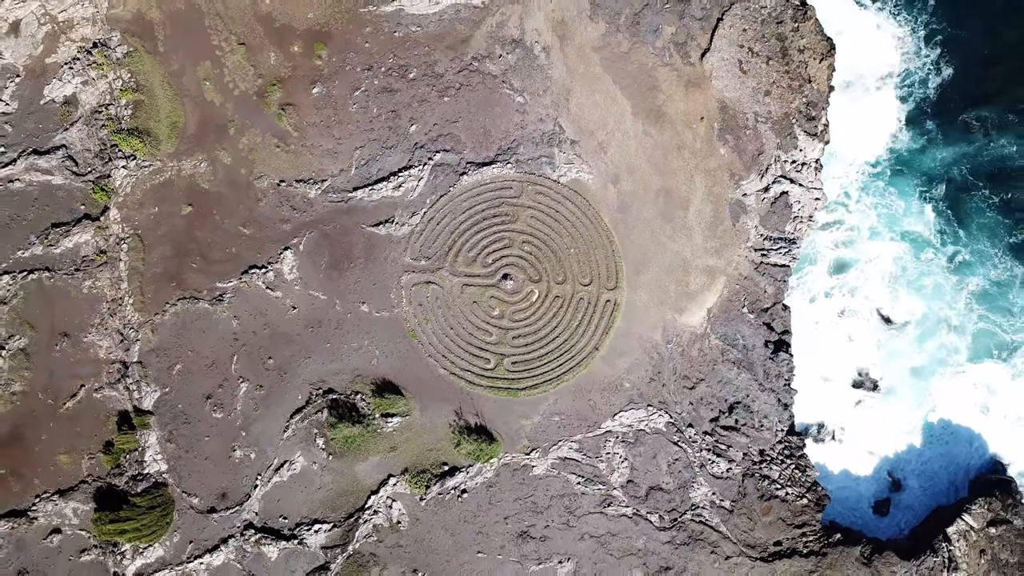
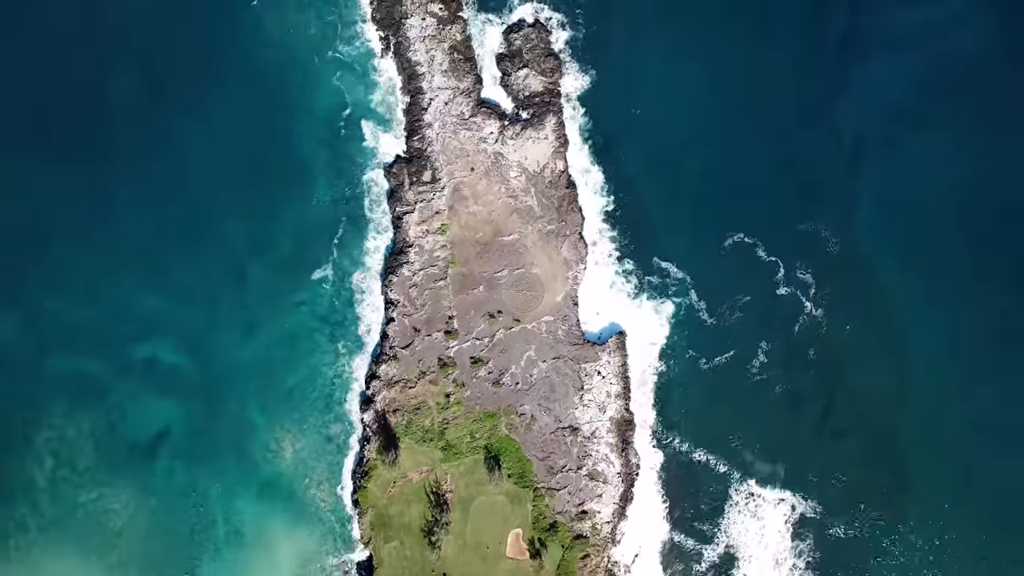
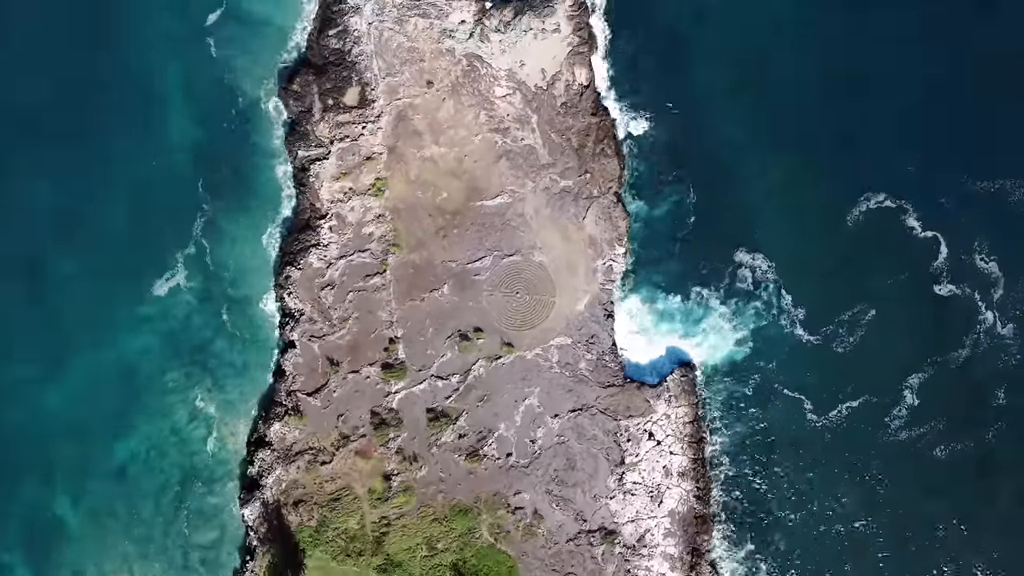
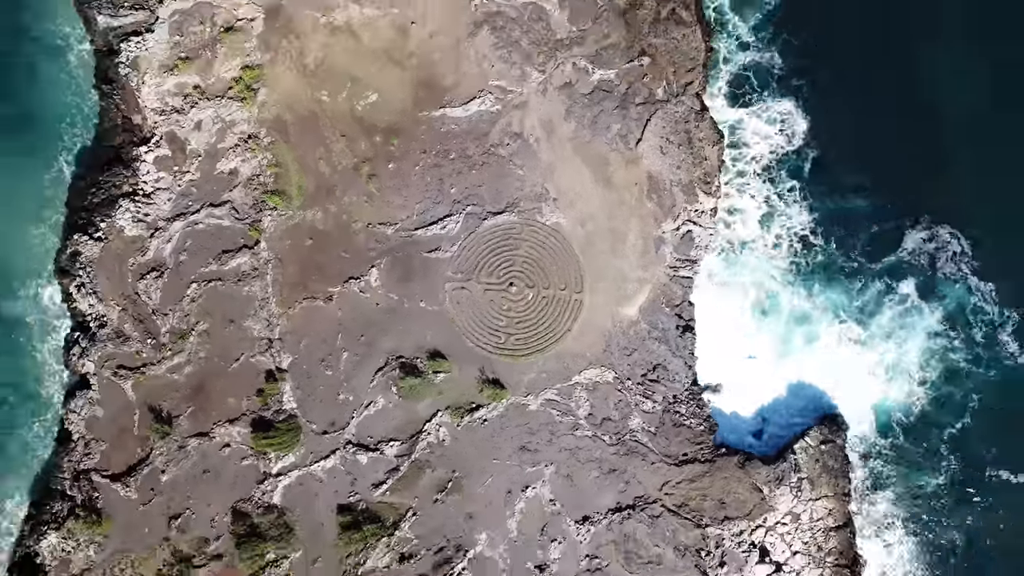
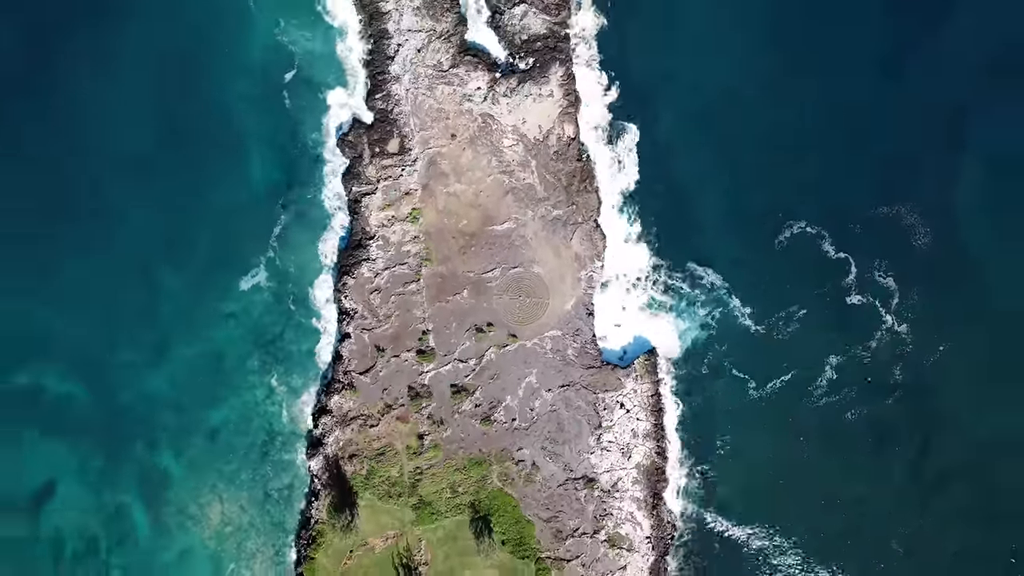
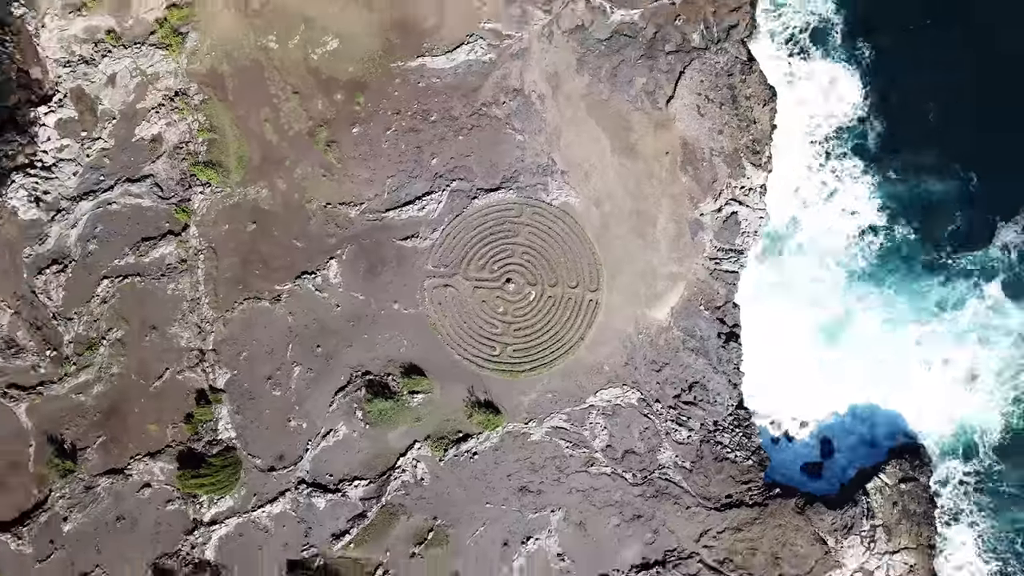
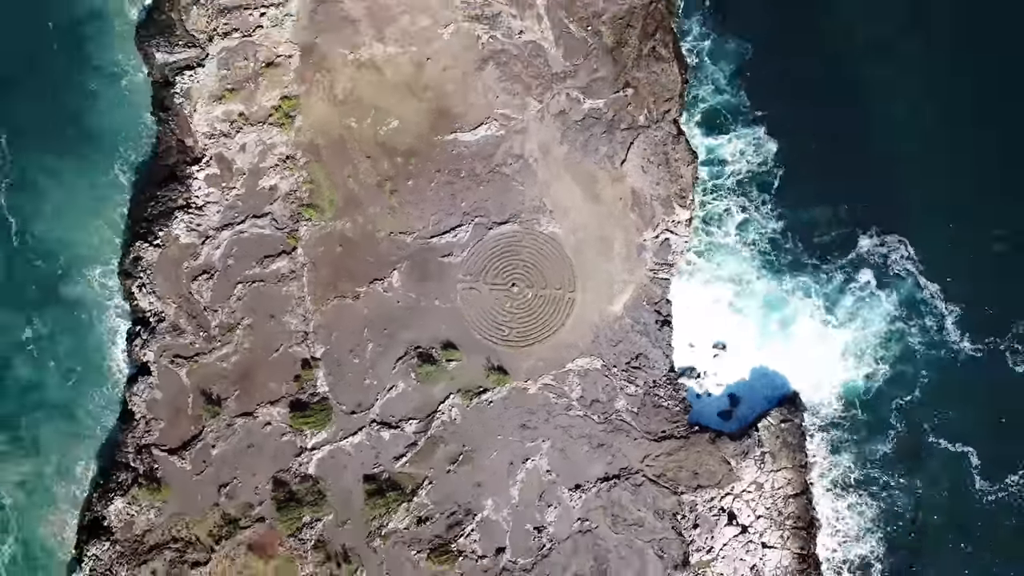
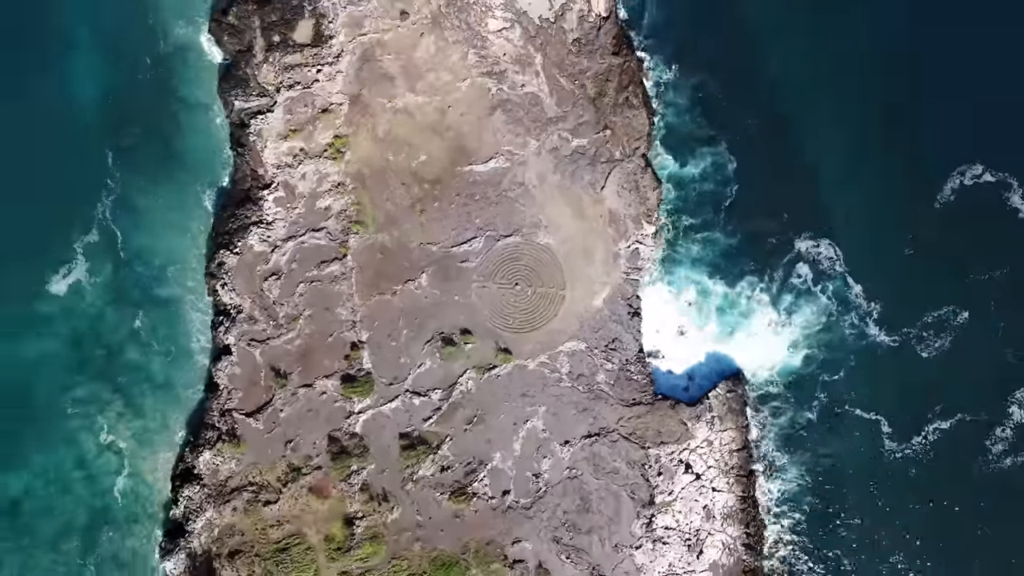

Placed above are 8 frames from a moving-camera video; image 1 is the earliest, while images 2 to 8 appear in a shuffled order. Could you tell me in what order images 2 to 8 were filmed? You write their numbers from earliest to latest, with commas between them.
6, 4, 7, 8, 3, 5, 2
